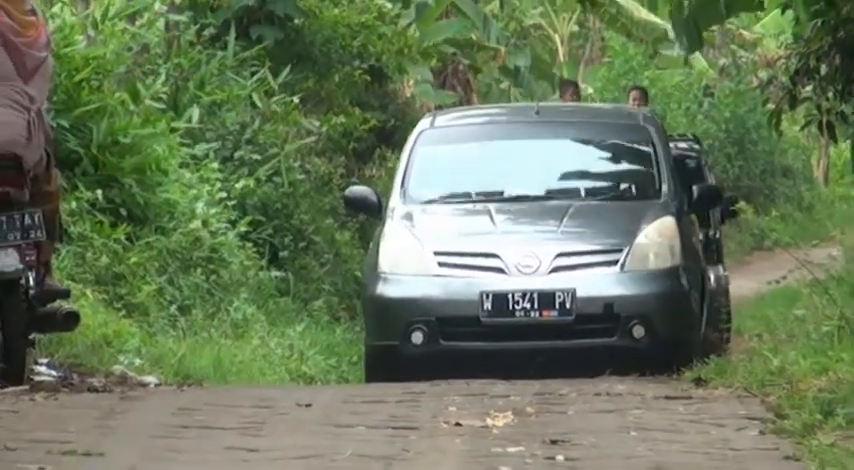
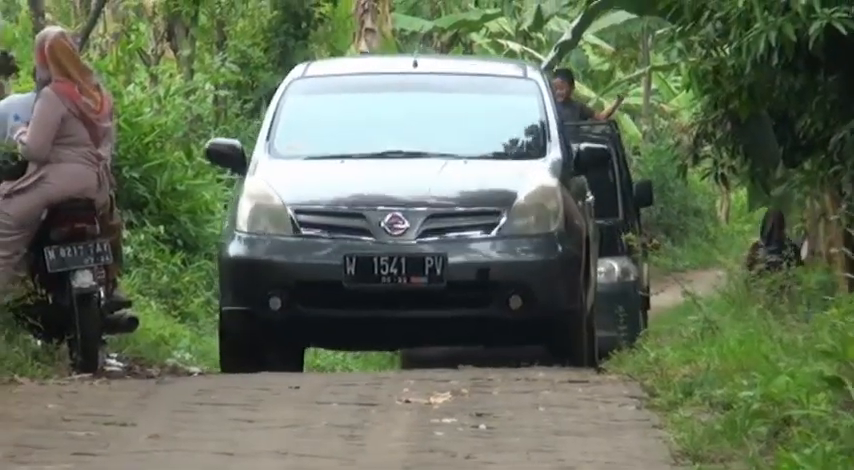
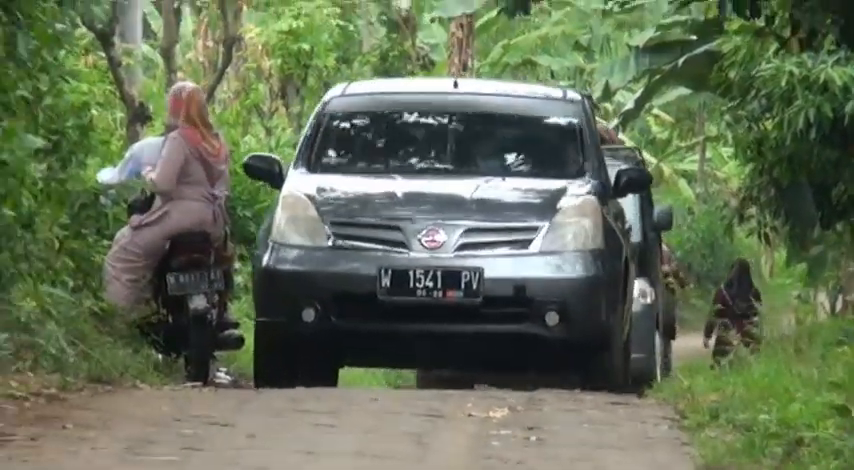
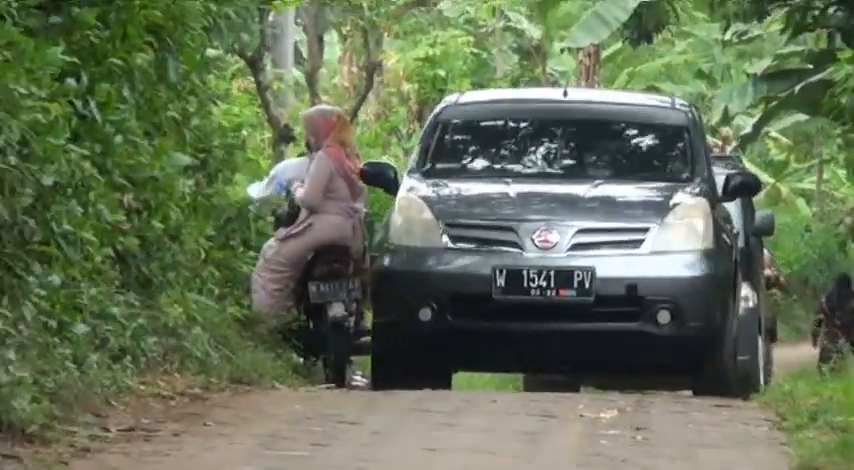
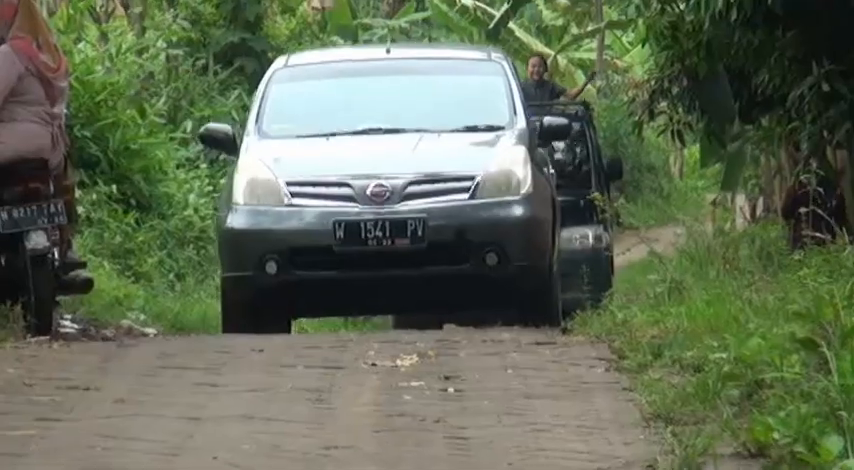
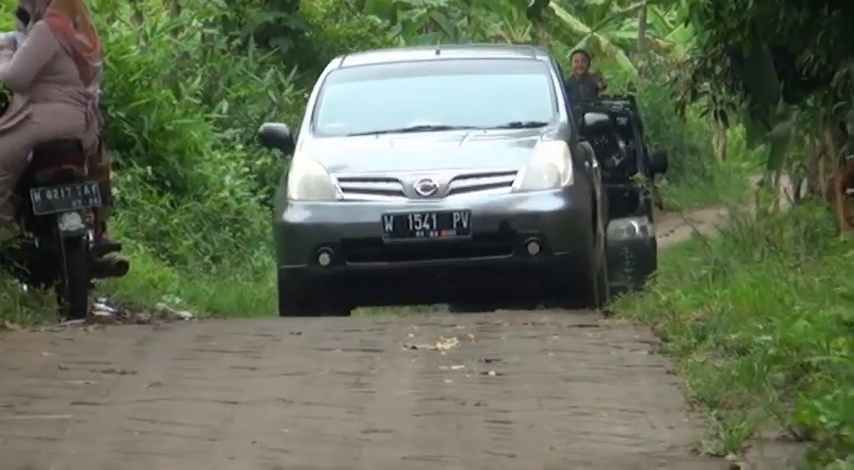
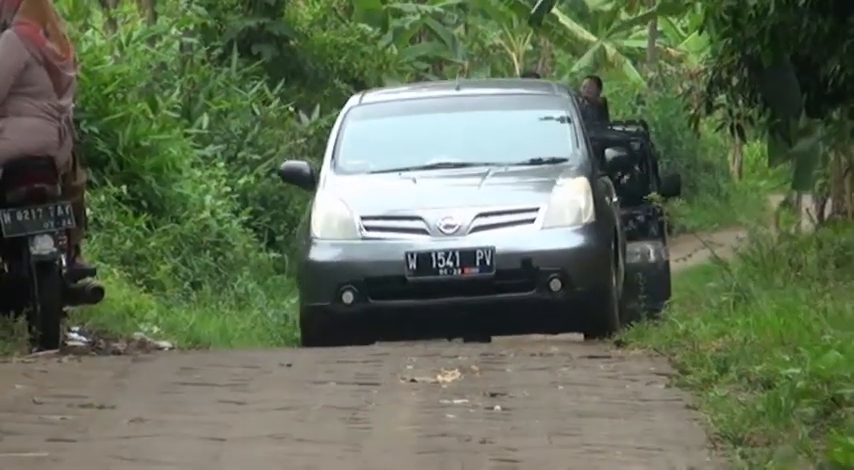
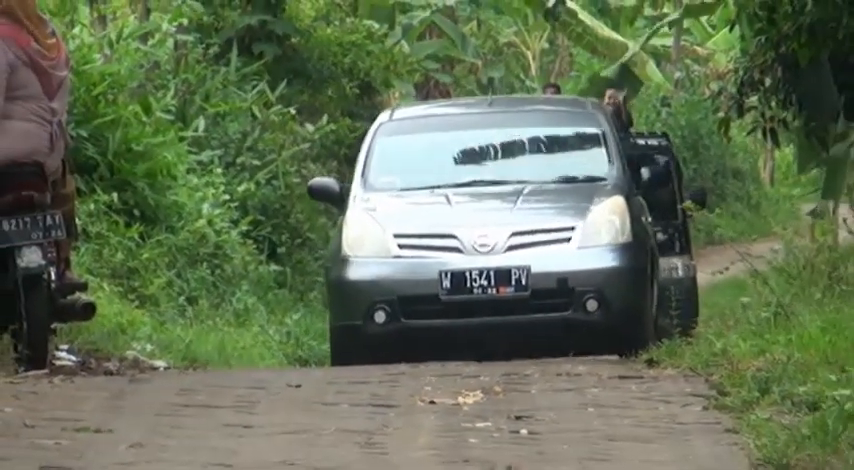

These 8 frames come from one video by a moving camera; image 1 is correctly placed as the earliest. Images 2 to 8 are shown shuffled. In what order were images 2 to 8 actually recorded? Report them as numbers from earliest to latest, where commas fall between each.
8, 7, 6, 5, 2, 3, 4
